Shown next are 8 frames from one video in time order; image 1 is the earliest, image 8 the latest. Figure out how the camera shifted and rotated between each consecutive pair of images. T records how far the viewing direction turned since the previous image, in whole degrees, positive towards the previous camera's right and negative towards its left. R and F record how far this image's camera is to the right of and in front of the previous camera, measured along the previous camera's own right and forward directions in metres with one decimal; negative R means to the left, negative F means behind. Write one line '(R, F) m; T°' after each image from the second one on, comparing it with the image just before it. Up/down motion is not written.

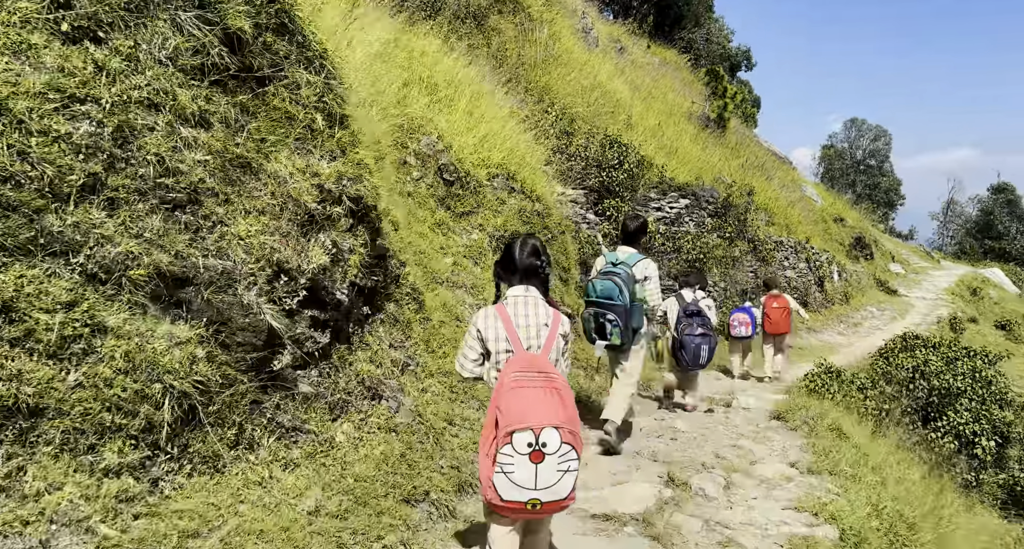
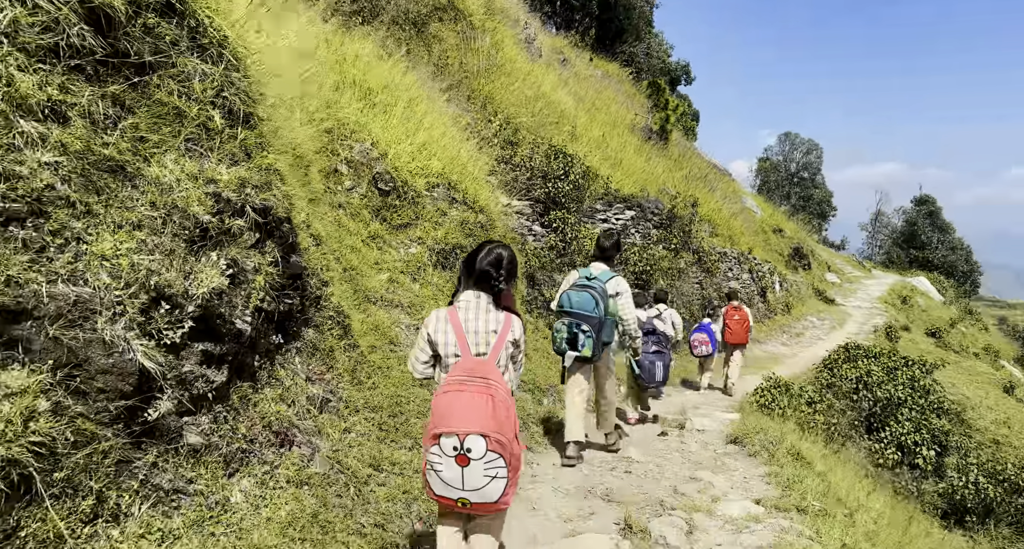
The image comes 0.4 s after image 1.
(+0.1, +0.8) m; +4°
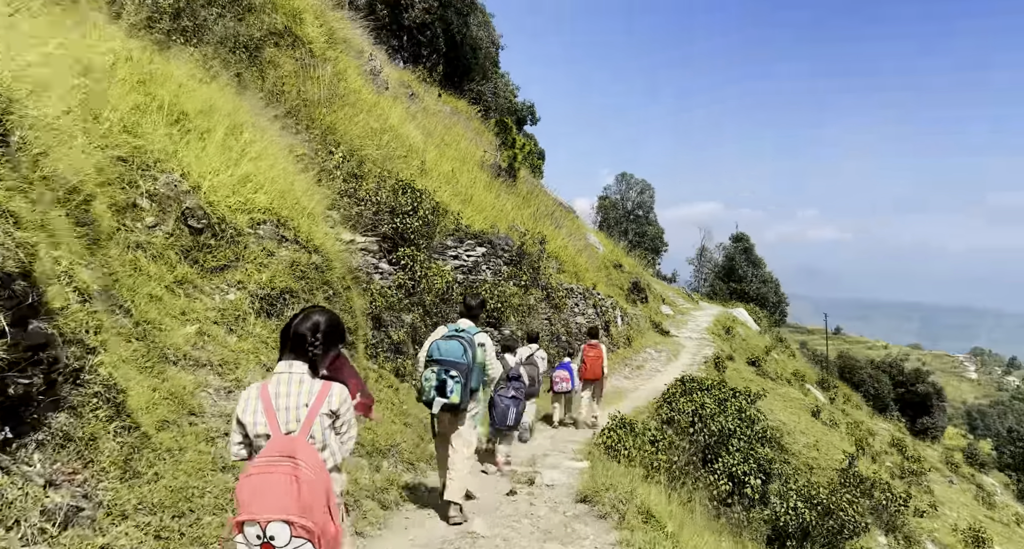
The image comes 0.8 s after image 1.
(+0.2, +0.9) m; +12°
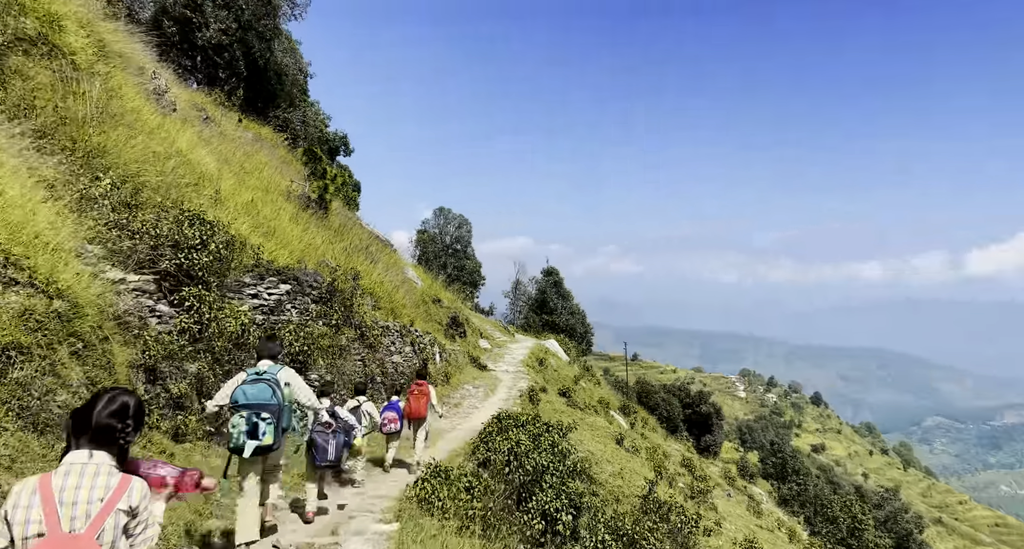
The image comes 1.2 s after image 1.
(+0.4, +1.1) m; +14°
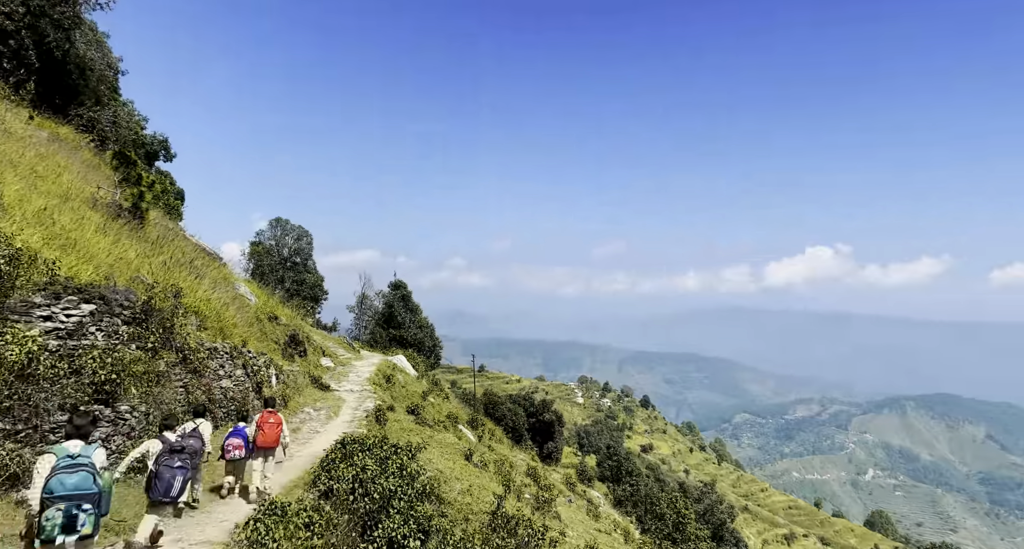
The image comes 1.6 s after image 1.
(+0.1, +1.2) m; +12°
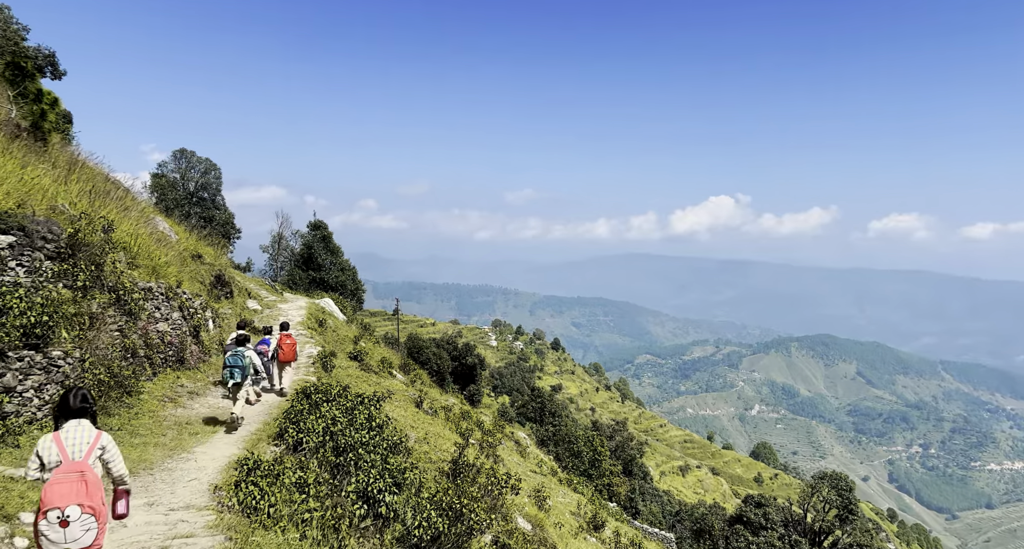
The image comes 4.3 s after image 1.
(-2.4, +1.9) m; +7°
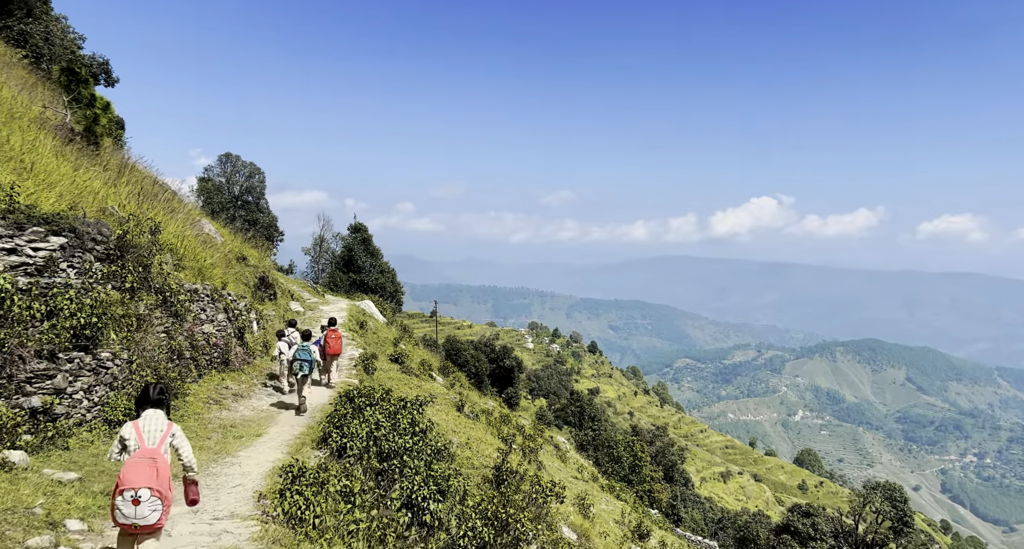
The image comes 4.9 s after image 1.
(-0.3, +0.6) m; -3°
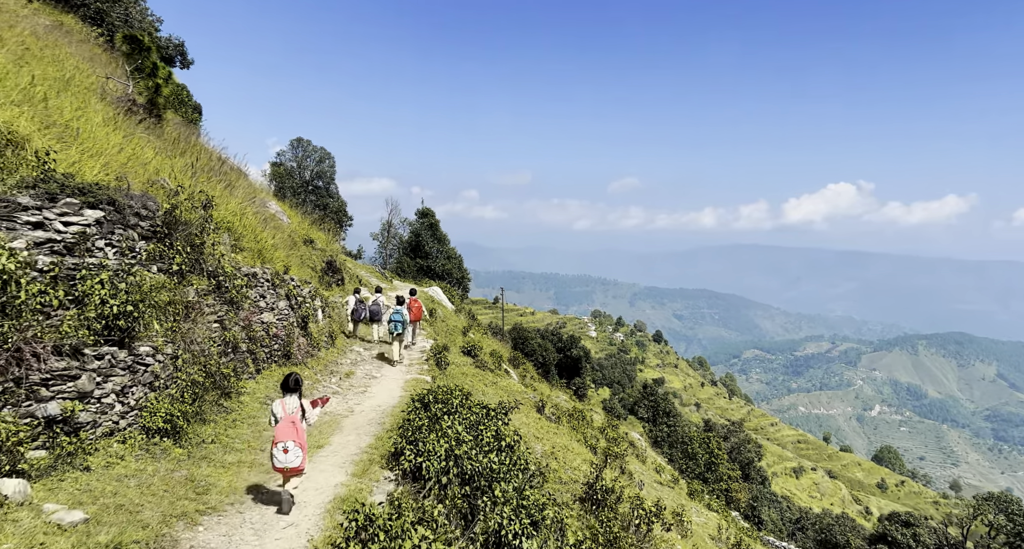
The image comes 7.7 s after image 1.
(-1.2, +3.9) m; -5°
